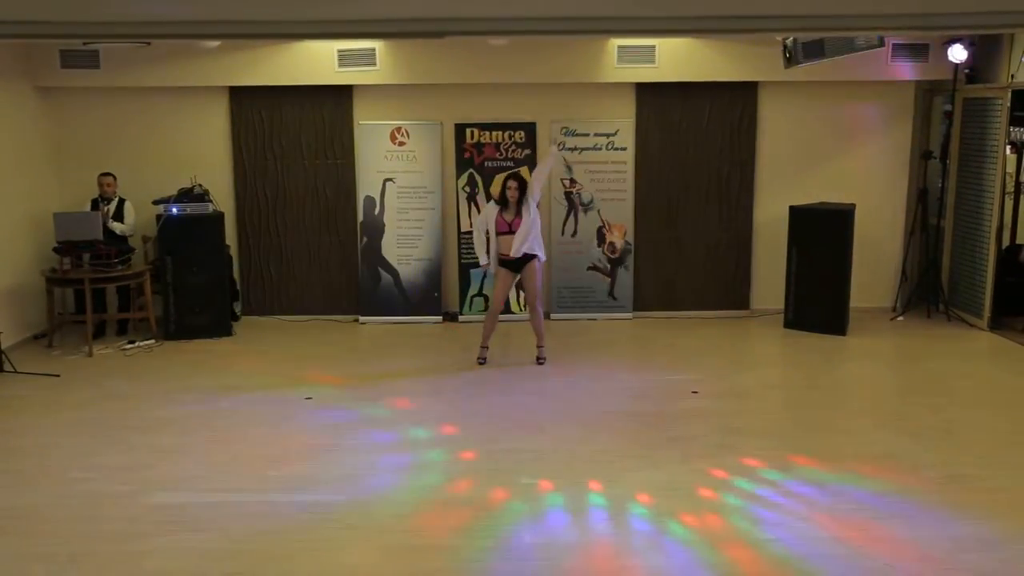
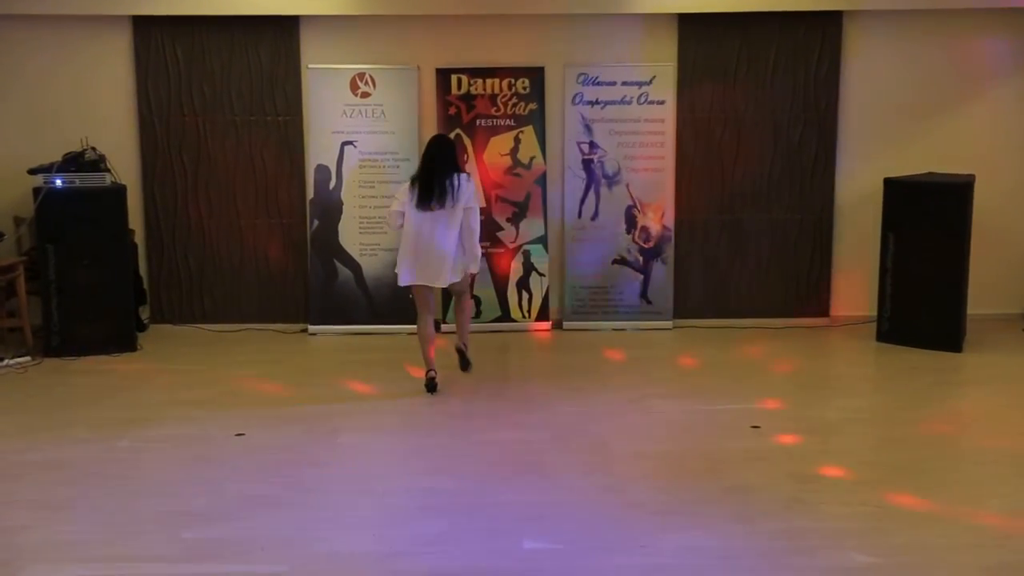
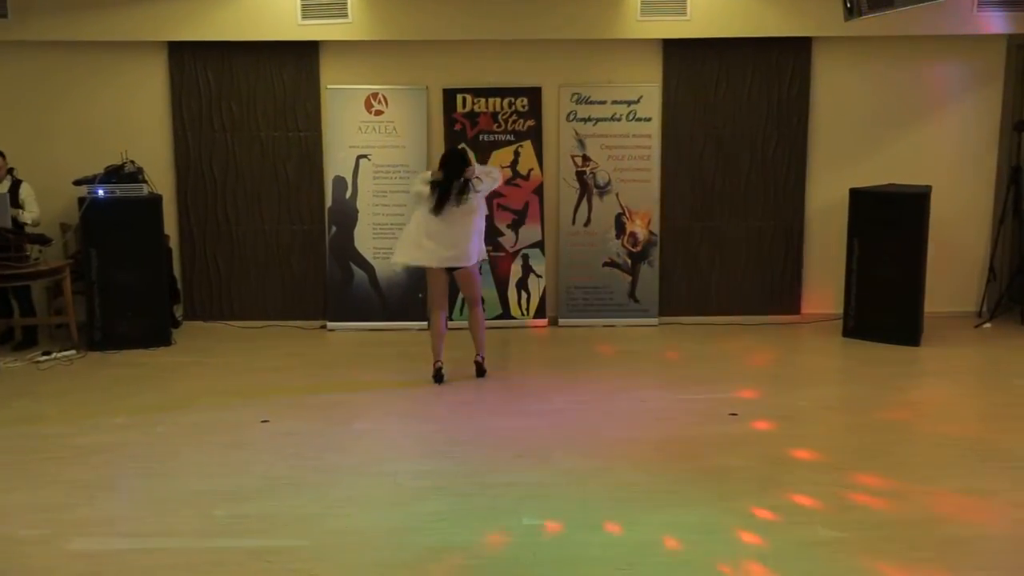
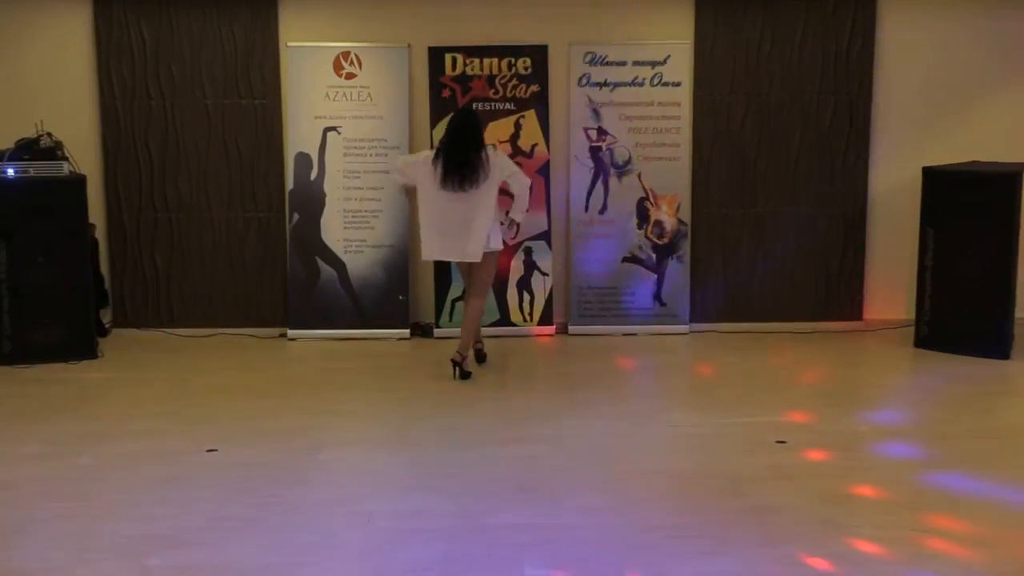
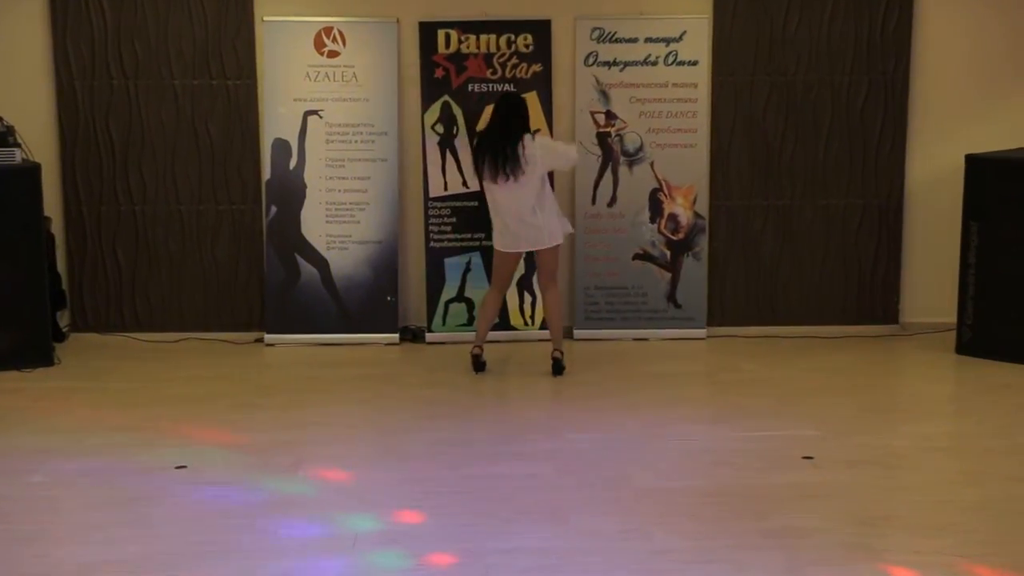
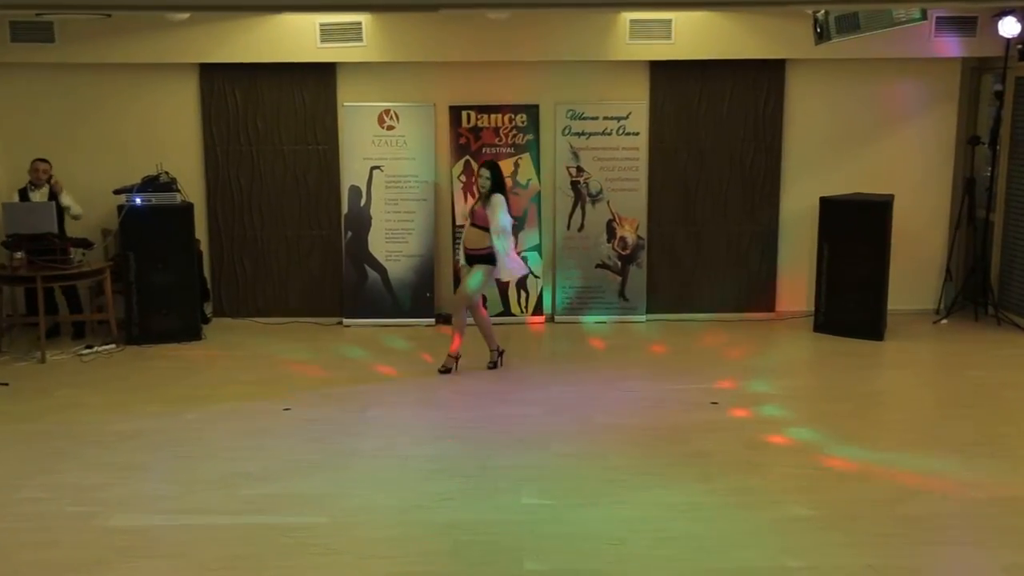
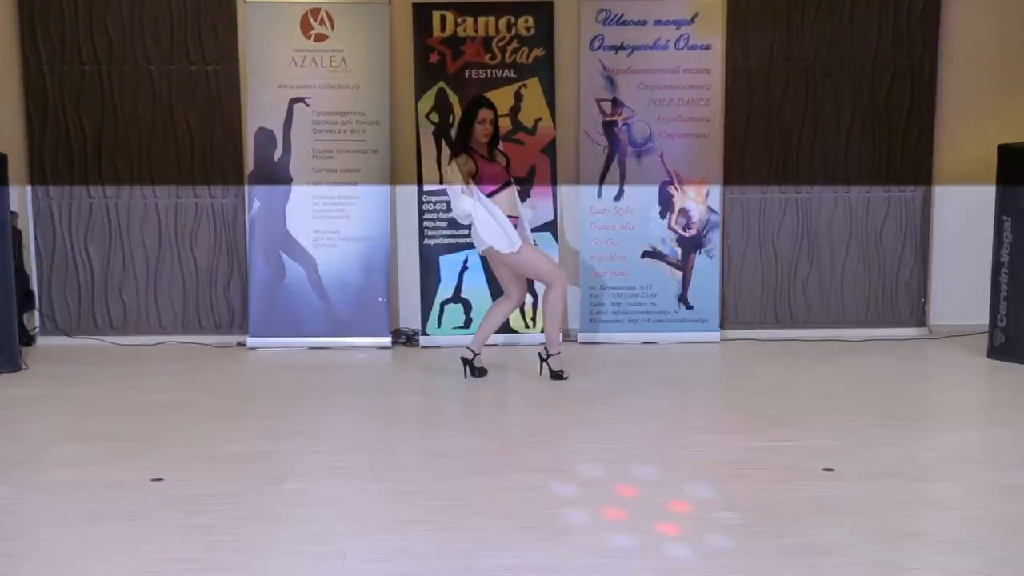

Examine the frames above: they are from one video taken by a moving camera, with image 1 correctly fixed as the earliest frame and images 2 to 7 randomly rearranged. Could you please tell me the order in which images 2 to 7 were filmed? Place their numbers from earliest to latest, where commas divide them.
6, 3, 2, 4, 5, 7
